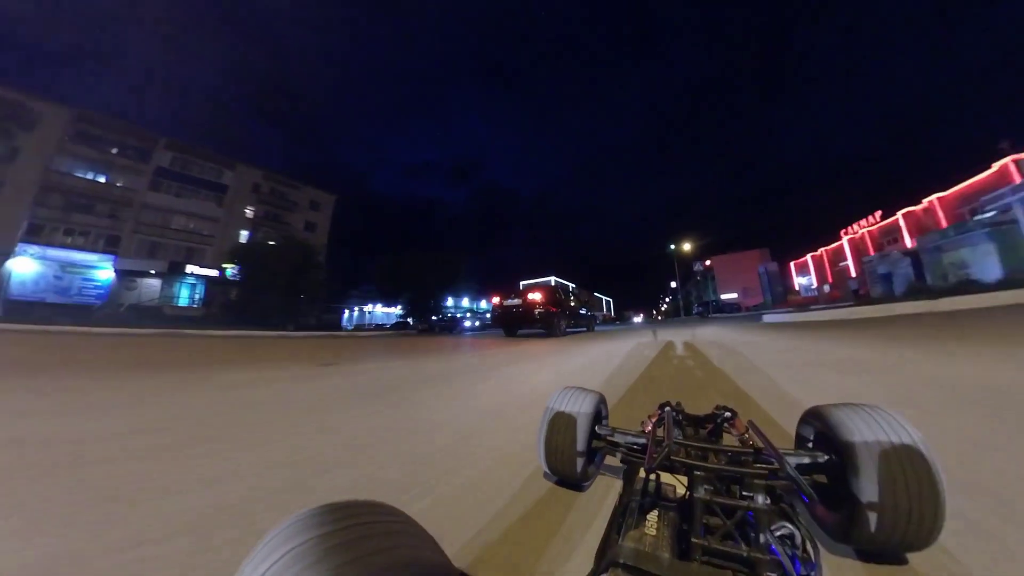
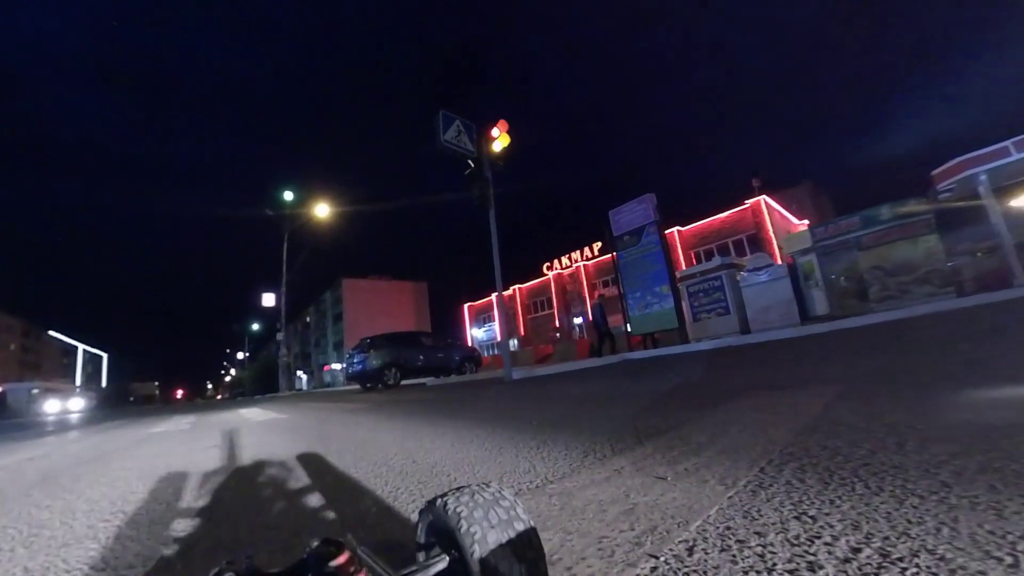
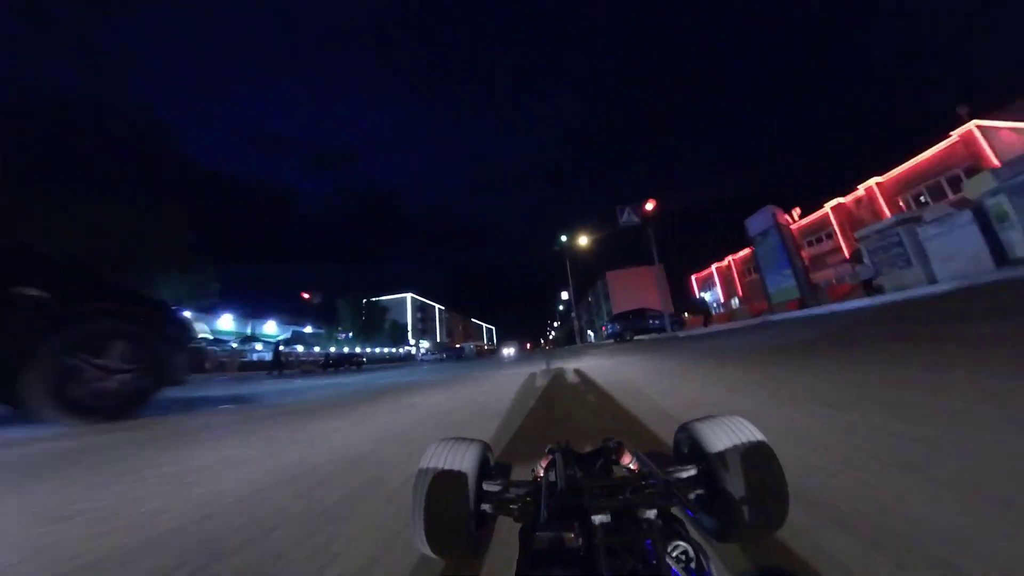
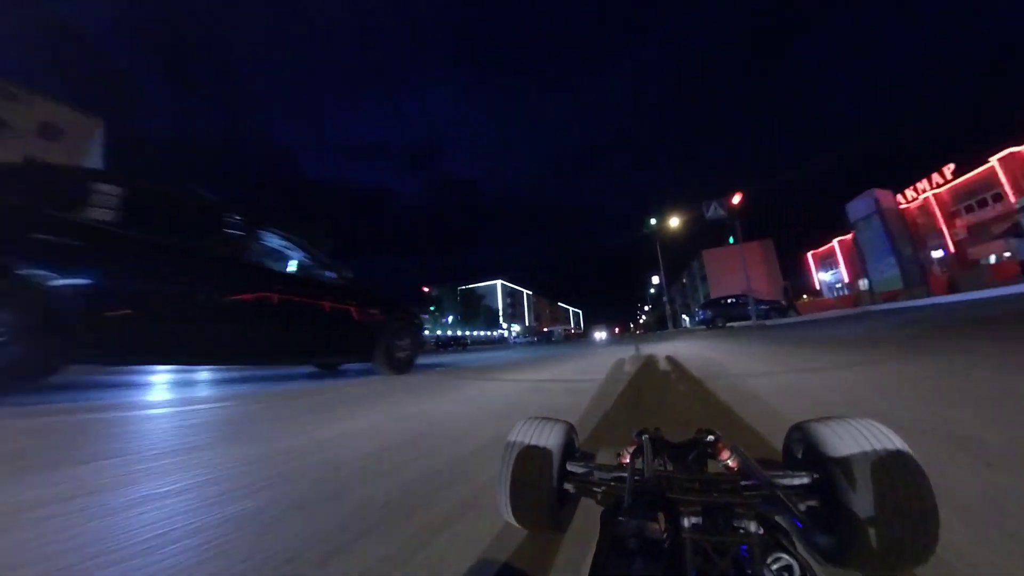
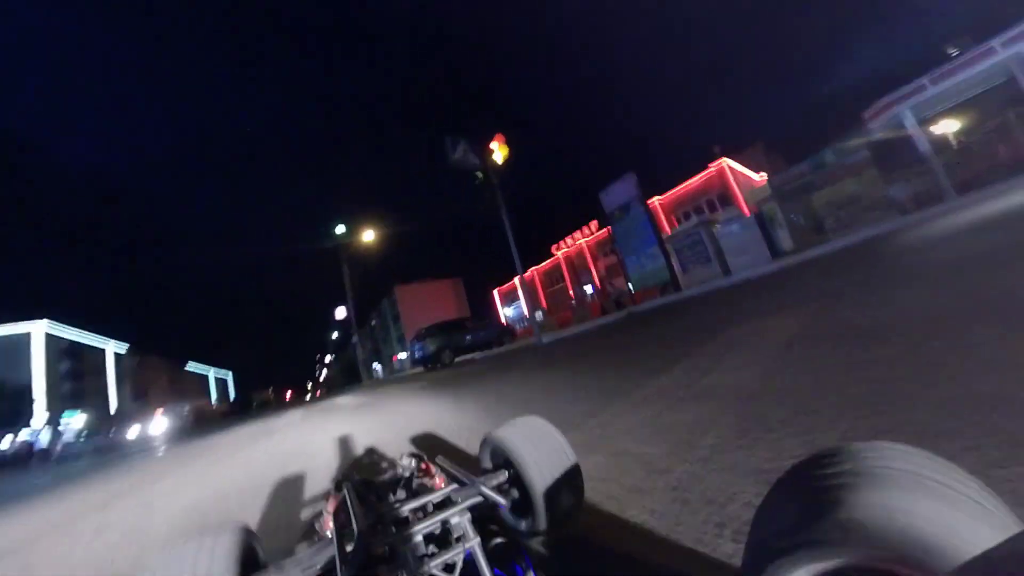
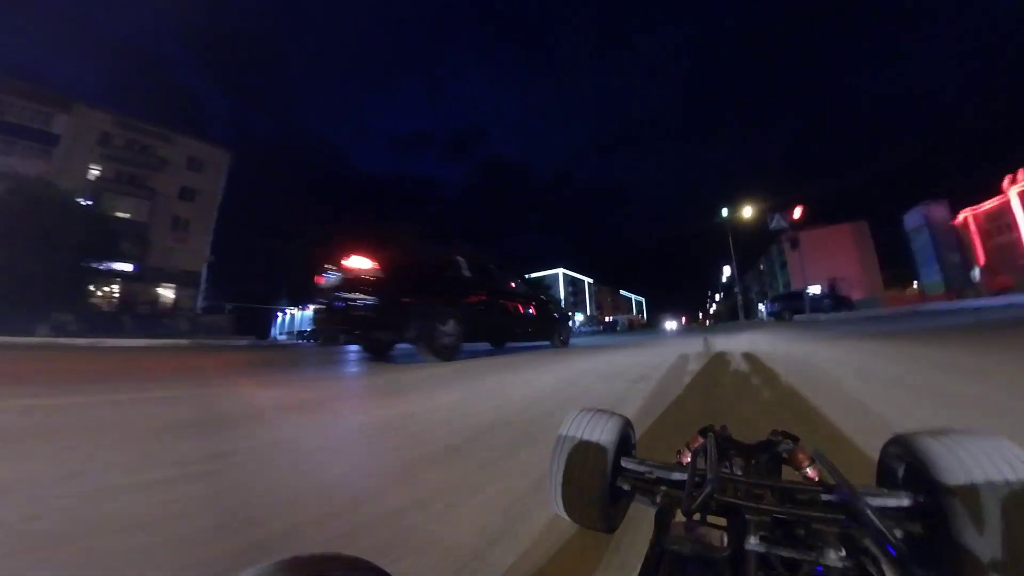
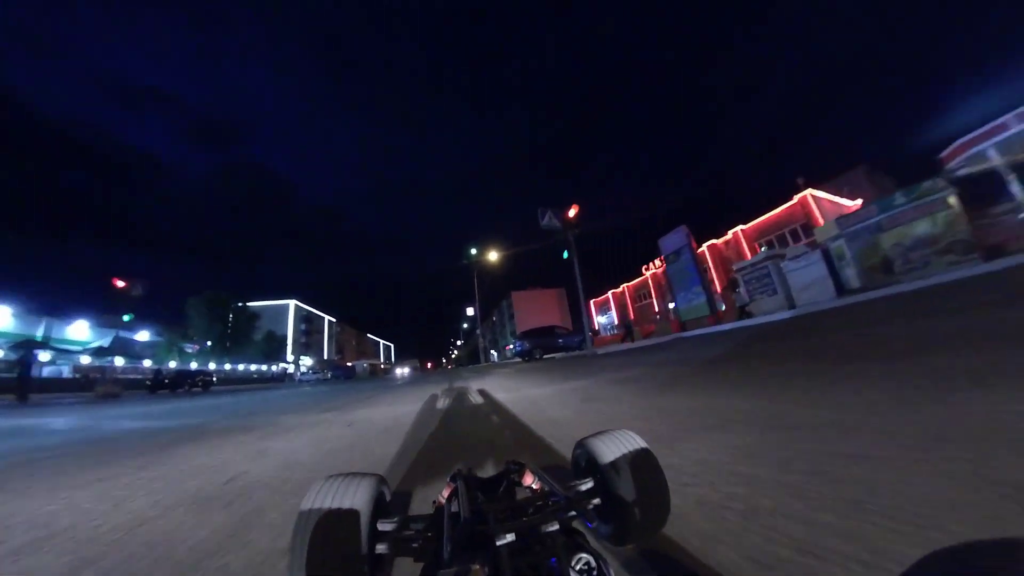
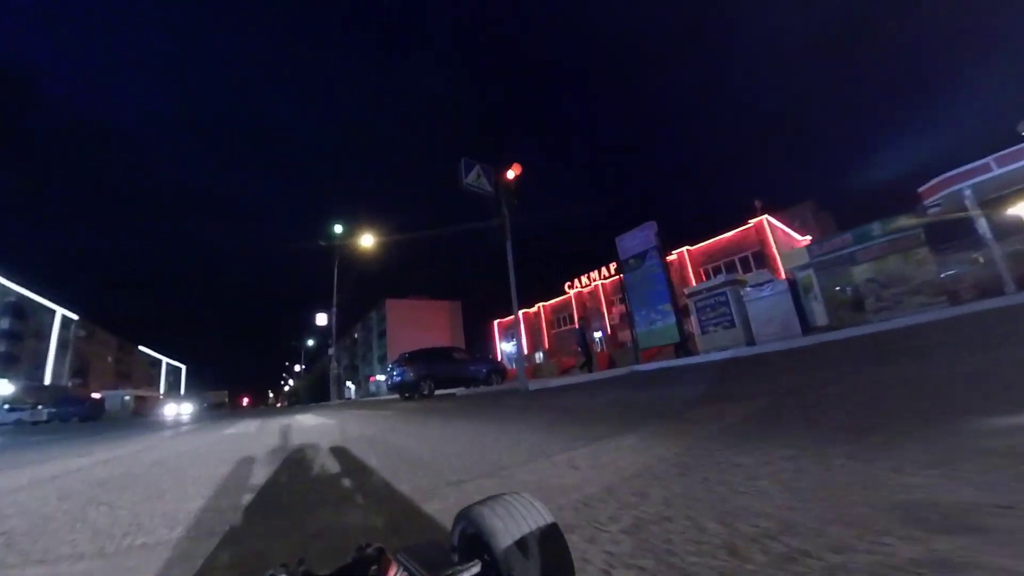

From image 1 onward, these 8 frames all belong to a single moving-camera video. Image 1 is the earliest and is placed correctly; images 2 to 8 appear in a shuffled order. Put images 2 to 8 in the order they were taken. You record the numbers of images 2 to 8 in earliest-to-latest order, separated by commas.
6, 4, 3, 7, 8, 2, 5
